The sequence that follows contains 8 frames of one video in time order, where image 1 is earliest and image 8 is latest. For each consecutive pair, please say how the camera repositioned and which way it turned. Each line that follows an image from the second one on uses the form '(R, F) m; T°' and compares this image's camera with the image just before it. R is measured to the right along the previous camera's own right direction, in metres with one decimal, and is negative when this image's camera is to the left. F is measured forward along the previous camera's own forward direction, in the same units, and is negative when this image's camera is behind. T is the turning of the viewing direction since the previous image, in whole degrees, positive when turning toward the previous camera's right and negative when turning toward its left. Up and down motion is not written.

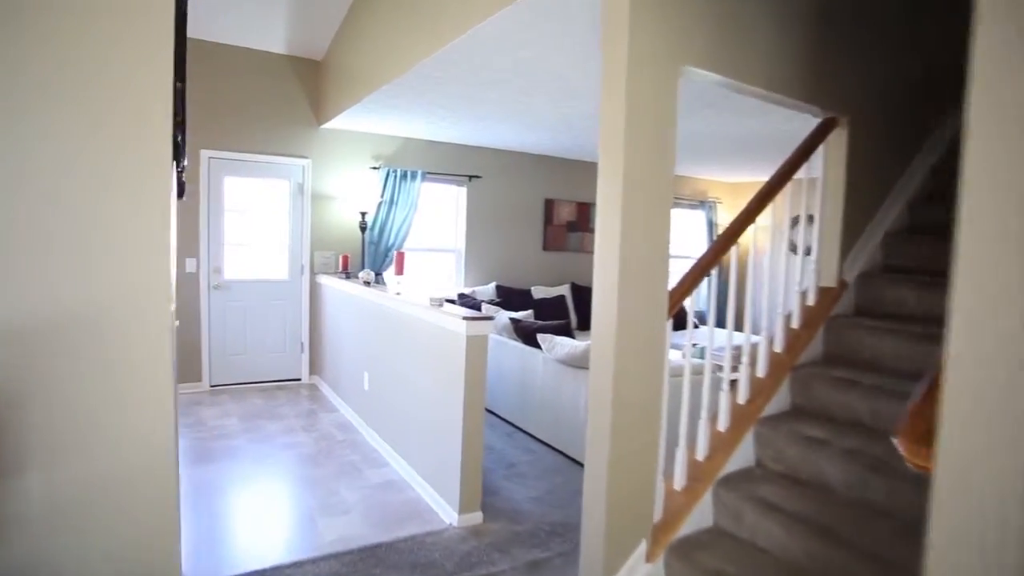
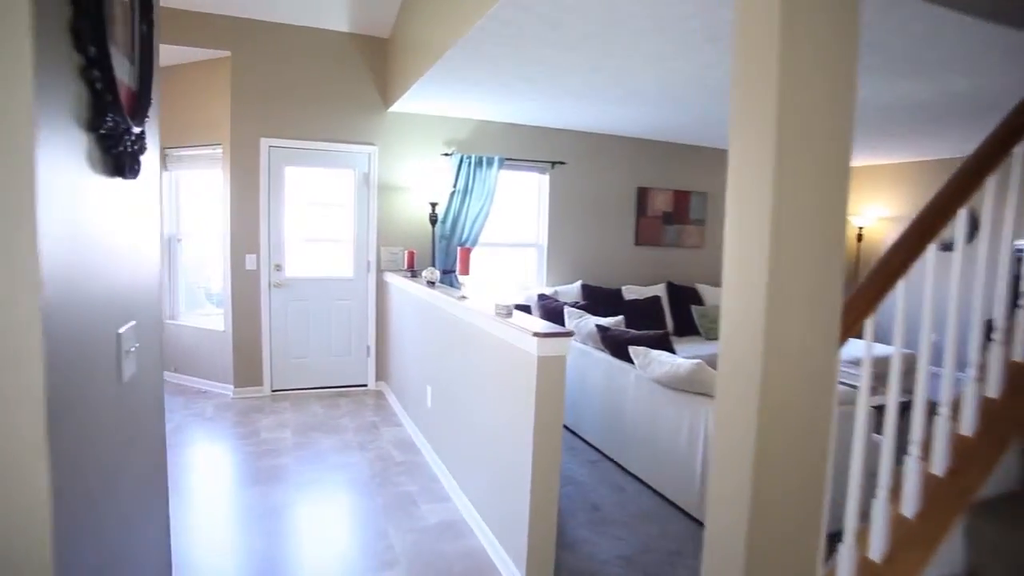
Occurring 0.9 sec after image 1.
(0.0, +0.6) m; -8°
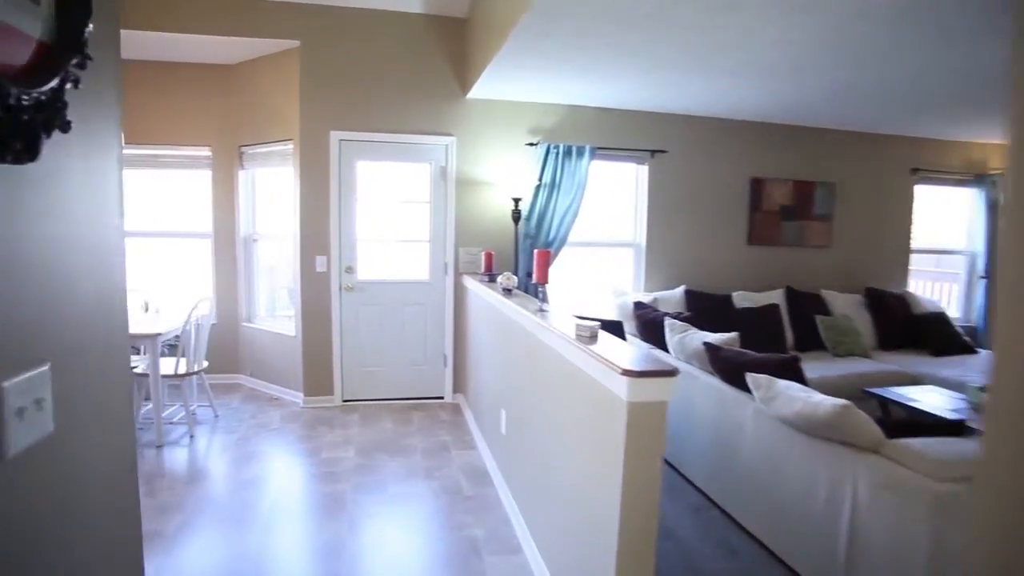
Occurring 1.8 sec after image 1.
(0.0, +0.5) m; -9°
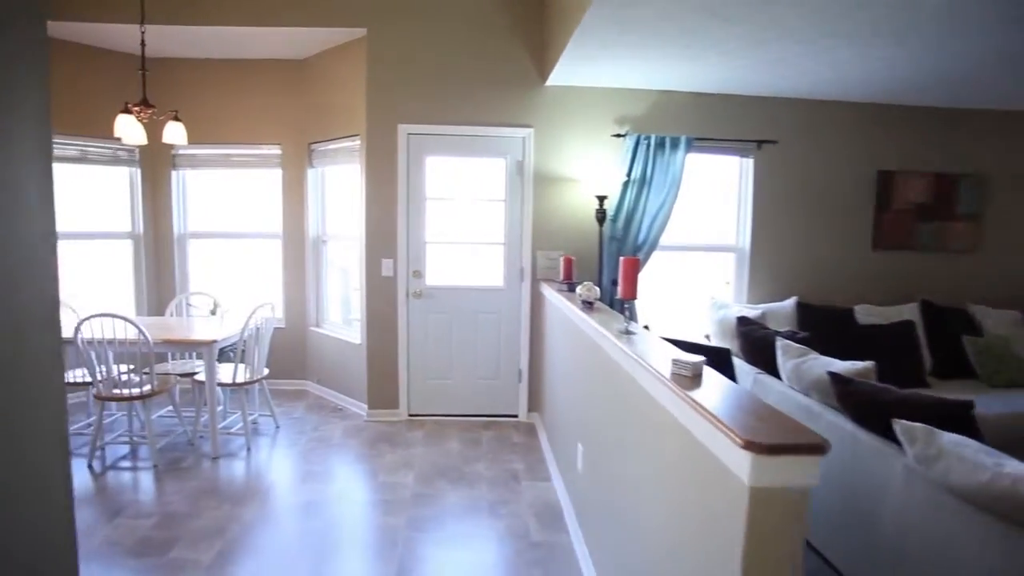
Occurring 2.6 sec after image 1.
(0.0, +0.5) m; -8°
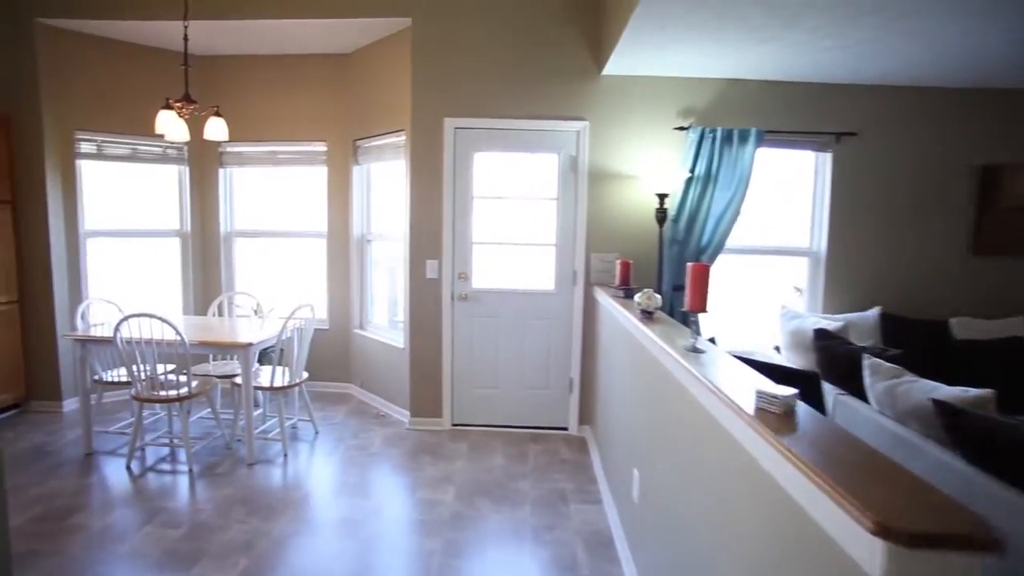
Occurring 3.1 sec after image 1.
(0.0, +0.3) m; -5°
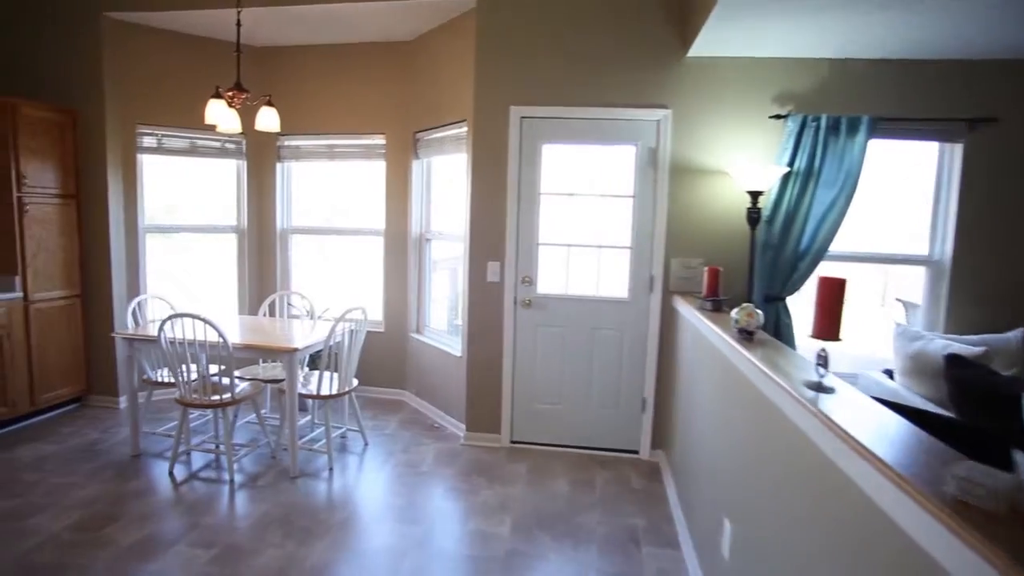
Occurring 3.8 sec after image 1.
(0.0, +0.4) m; -6°
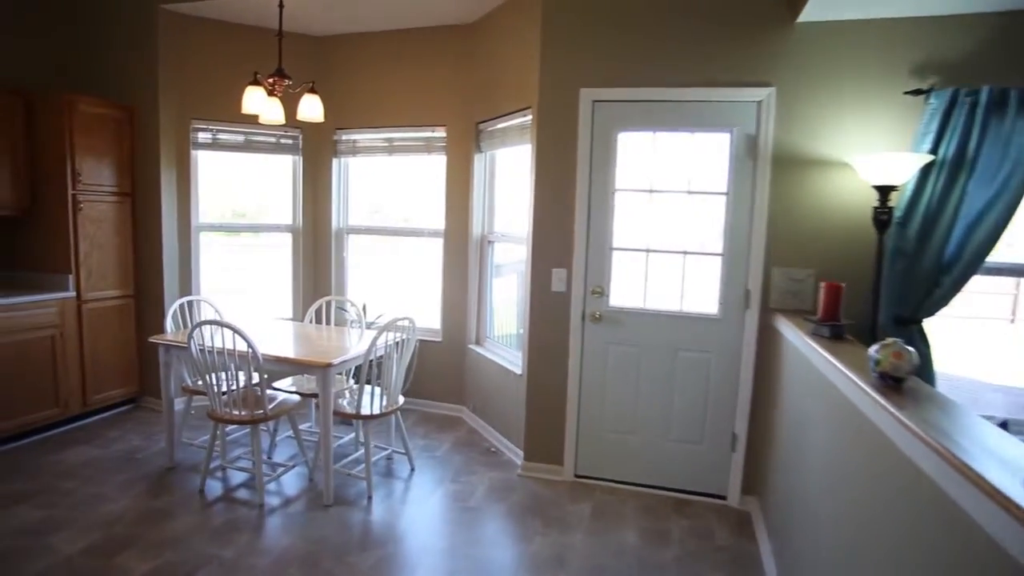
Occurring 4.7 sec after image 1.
(+0.1, +0.5) m; -8°
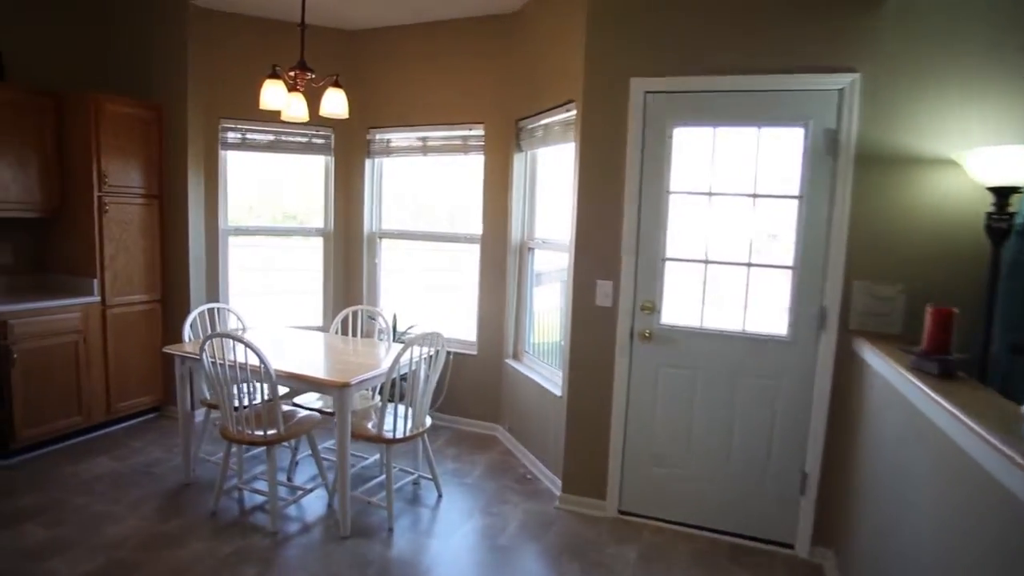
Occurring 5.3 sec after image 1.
(0.0, +0.3) m; -5°
